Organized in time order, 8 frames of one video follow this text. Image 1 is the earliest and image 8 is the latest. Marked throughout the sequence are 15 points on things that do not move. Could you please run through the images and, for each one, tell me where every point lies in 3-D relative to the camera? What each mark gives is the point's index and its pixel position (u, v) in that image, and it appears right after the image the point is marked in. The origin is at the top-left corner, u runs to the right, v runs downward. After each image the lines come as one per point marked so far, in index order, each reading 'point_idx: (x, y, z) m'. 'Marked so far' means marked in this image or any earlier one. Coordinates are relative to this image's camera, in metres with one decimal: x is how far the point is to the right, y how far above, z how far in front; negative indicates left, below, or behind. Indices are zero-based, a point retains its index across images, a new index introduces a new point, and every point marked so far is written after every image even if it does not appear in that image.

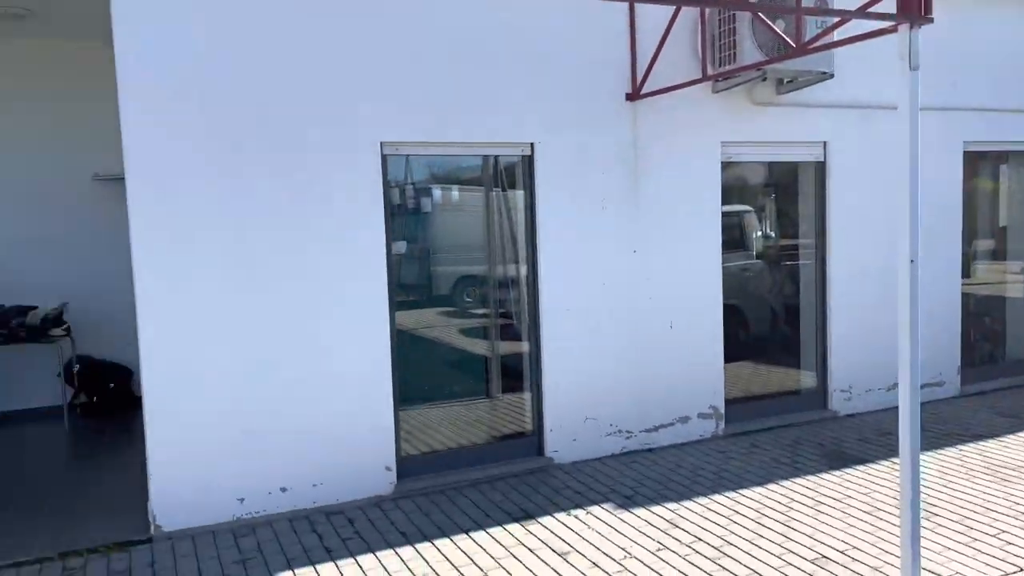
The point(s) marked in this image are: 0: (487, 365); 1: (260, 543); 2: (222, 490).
0: (-0.1, -0.5, +5.0) m
1: (-1.2, -1.2, +3.8) m
2: (-1.4, -1.0, +4.0) m
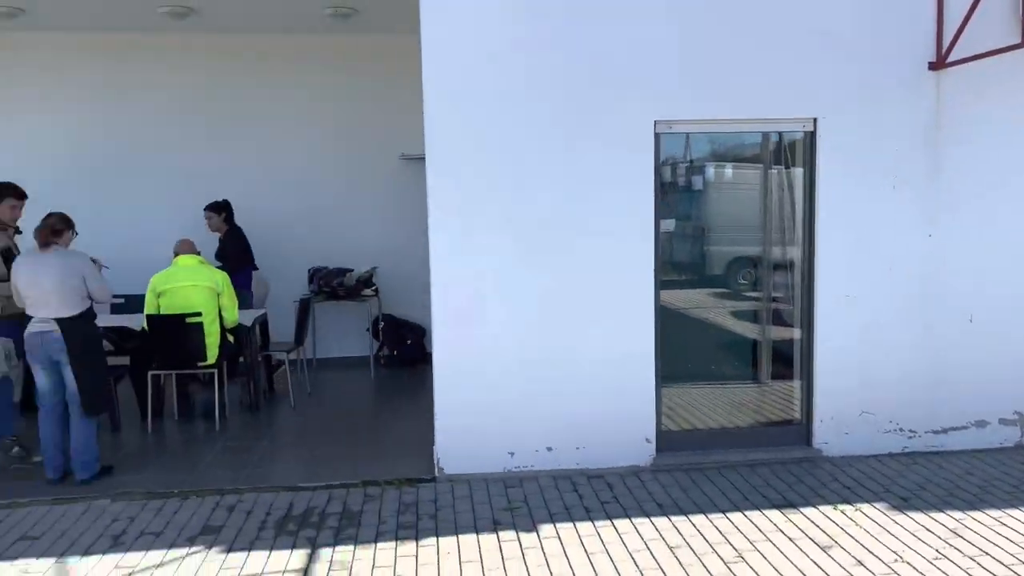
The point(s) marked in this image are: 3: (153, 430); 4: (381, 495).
0: (+1.5, -0.4, +4.9) m
1: (+0.1, -1.0, +4.1) m
2: (-0.1, -0.8, +4.3) m
3: (-2.3, -0.9, +5.3) m
4: (-0.7, -1.1, +4.1) m
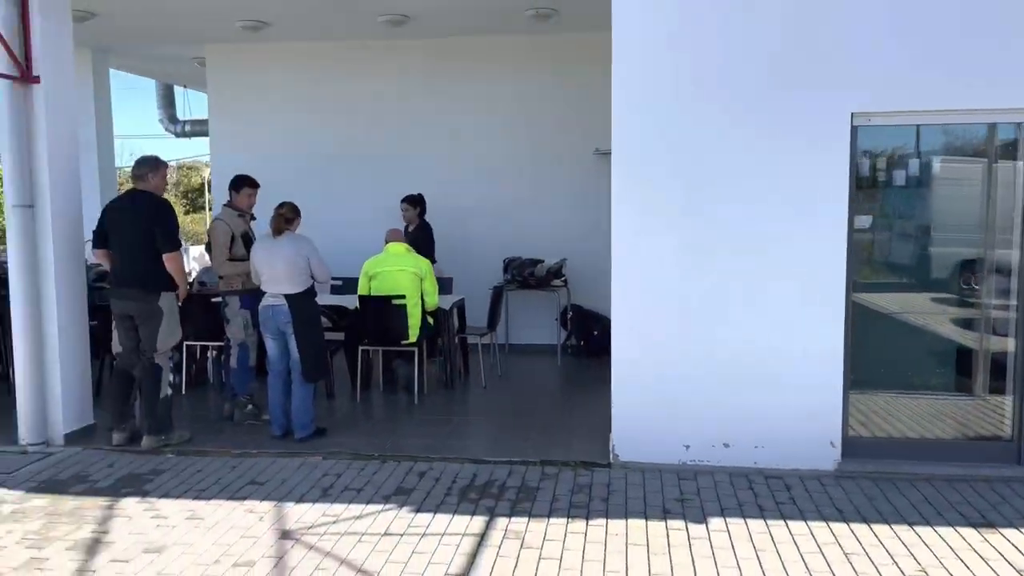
0: (+2.5, -0.4, +4.5) m
1: (+1.0, -1.0, +4.1) m
2: (+0.9, -0.8, +4.4) m
3: (-1.1, -0.8, +5.9) m
4: (+0.2, -1.0, +4.3) m
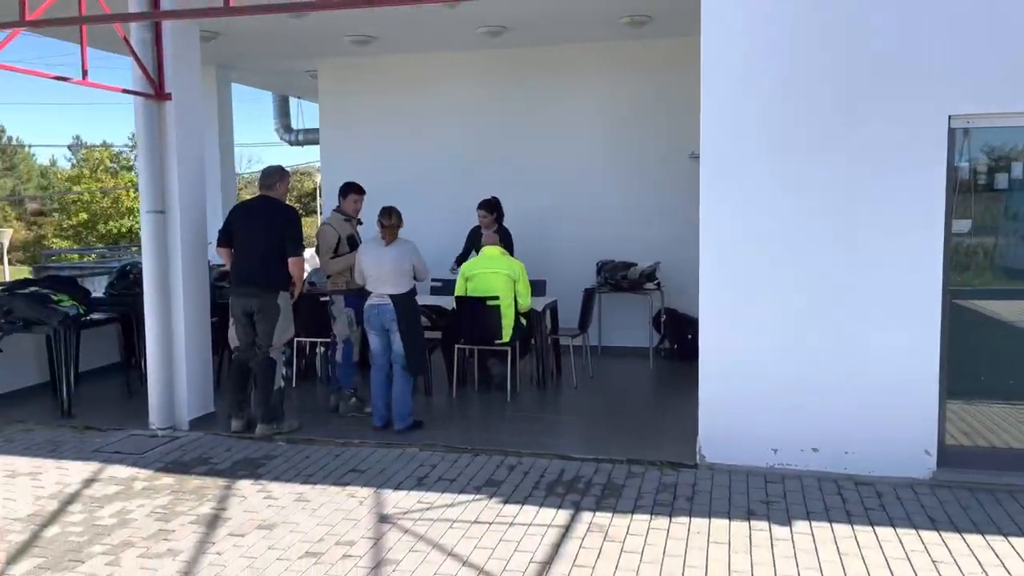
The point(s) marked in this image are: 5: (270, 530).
0: (+3.0, -0.4, +4.3) m
1: (+1.4, -1.0, +4.2) m
2: (+1.3, -0.8, +4.4) m
3: (-0.4, -0.8, +6.1) m
4: (+0.7, -1.0, +4.4) m
5: (-1.1, -1.1, +3.8) m
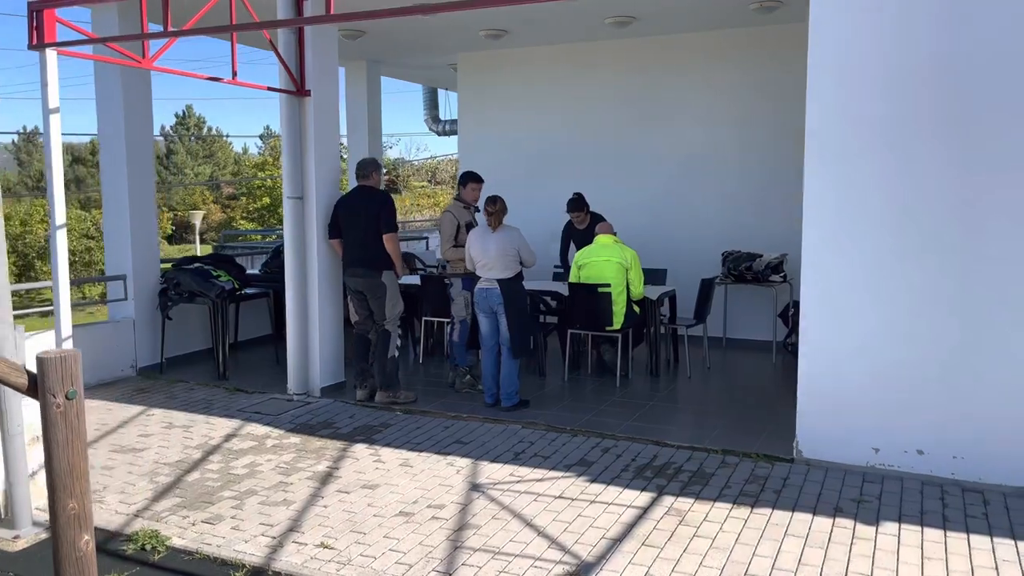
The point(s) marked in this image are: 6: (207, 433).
0: (+3.5, -0.4, +3.9) m
1: (+1.8, -1.0, +4.0) m
2: (+1.8, -0.8, +4.3) m
3: (+0.4, -0.7, +6.3) m
4: (+1.2, -1.0, +4.4) m
5: (-0.7, -1.0, +4.2) m
6: (-1.9, -0.9, +5.0) m
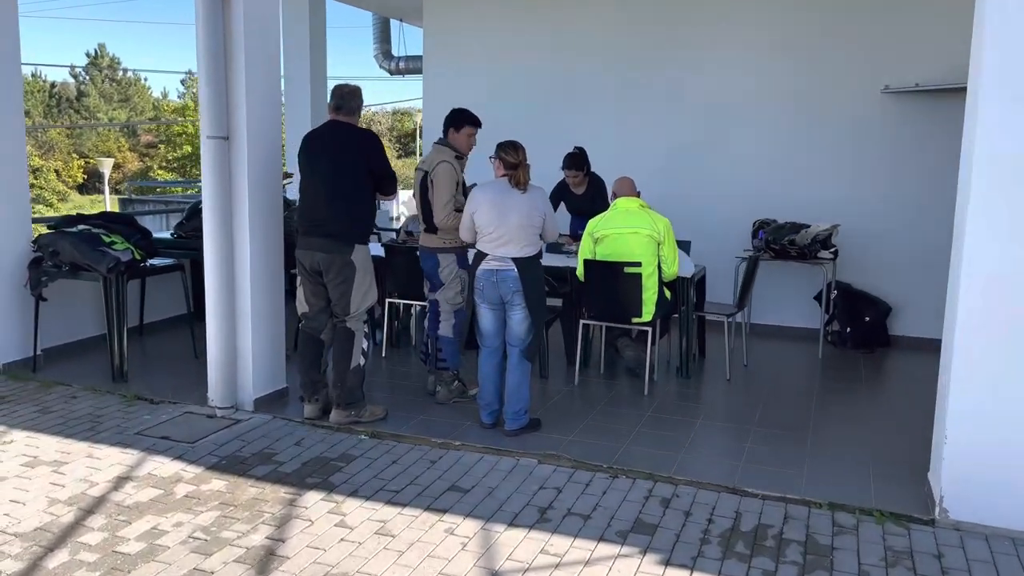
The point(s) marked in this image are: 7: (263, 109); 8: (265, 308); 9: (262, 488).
0: (+3.6, -0.5, +2.8) m
1: (+2.0, -1.0, +2.8) m
2: (+2.0, -0.8, +3.1) m
3: (+0.4, -0.6, +4.9) m
4: (+1.3, -0.9, +3.2) m
5: (-0.6, -1.0, +2.7) m
6: (-1.8, -0.8, +3.5) m
7: (-1.3, +0.9, +4.2) m
8: (-1.3, -0.1, +4.4) m
9: (-1.1, -0.9, +3.5) m
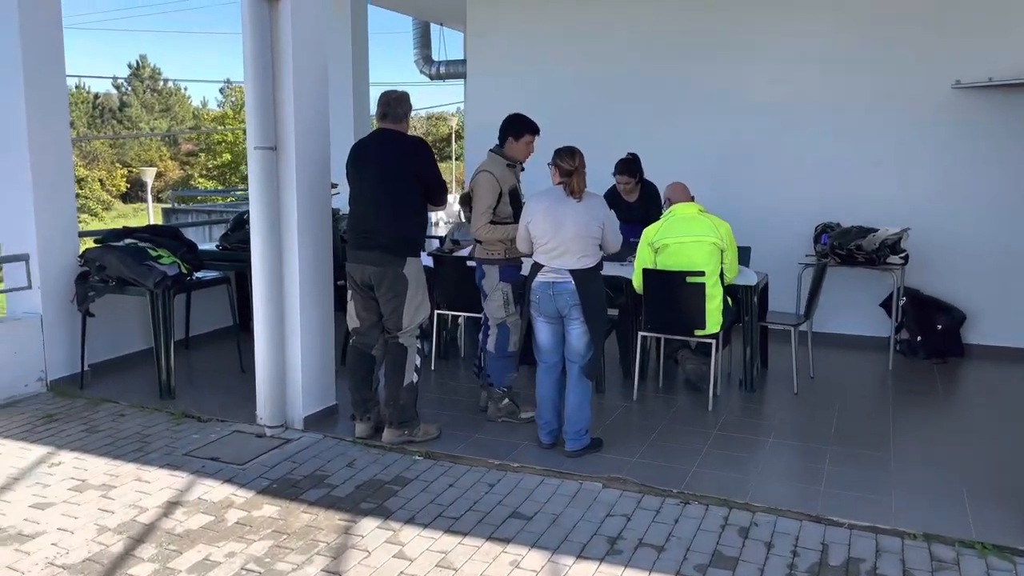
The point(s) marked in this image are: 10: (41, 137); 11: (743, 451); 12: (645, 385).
0: (+3.8, -0.5, +2.4) m
1: (+2.2, -1.0, +2.5) m
2: (+2.2, -0.8, +2.8) m
3: (+0.7, -0.6, +4.7) m
4: (+1.6, -1.0, +2.9) m
5: (-0.3, -1.1, +2.6) m
6: (-1.6, -0.9, +3.4) m
7: (-1.0, +0.8, +4.0) m
8: (-1.0, -0.2, +4.2) m
9: (-0.8, -0.9, +3.3) m
10: (-2.7, +0.9, +4.6) m
11: (+1.1, -0.8, +4.0) m
12: (+0.8, -0.6, +4.9) m
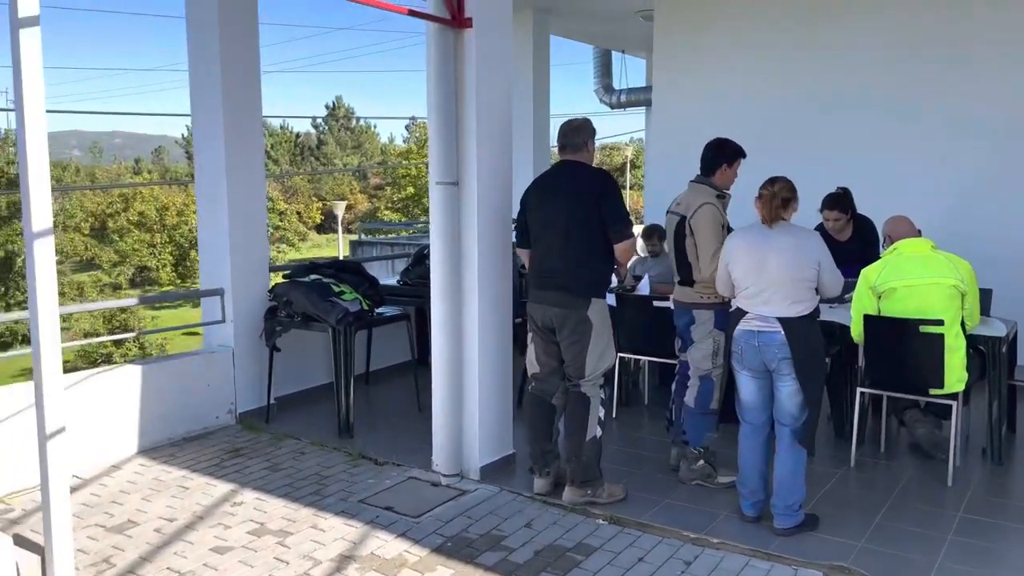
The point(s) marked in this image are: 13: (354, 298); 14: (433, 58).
0: (+4.3, -0.7, +1.2) m
1: (+2.7, -1.2, +1.6) m
2: (+2.8, -1.0, +1.9) m
3: (+1.7, -0.9, +4.1) m
4: (+2.2, -1.2, +2.1) m
5: (+0.2, -1.2, +2.2) m
6: (-0.8, -1.0, +3.2) m
7: (-0.1, +0.7, +3.8) m
8: (-0.1, -0.4, +4.0) m
9: (-0.1, -1.1, +3.0) m
10: (-1.6, +0.7, +4.7) m
11: (+2.0, -1.0, +3.3) m
12: (+1.8, -0.8, +4.2) m
13: (-0.9, -0.1, +4.7) m
14: (-0.4, +1.0, +3.7) m
